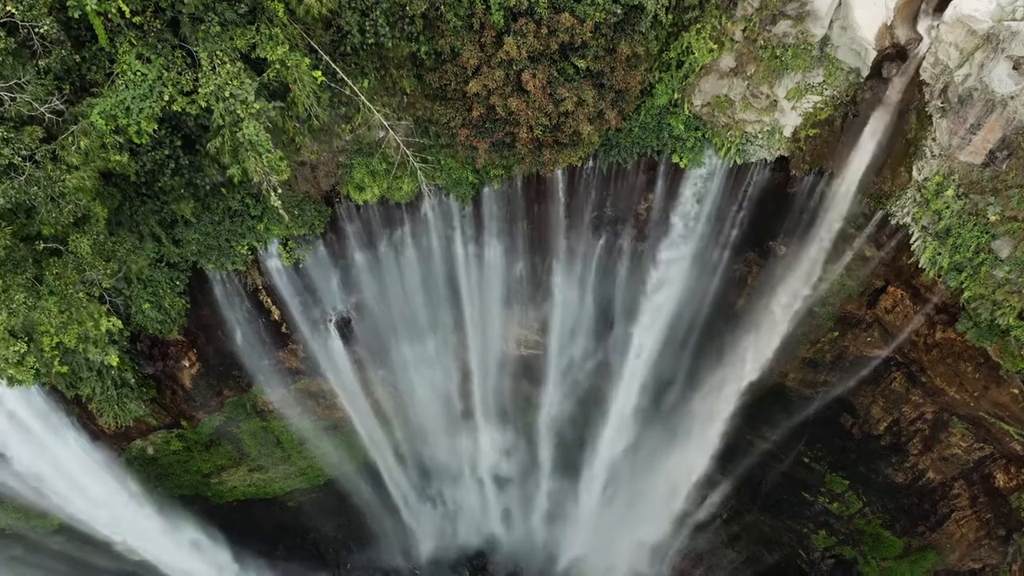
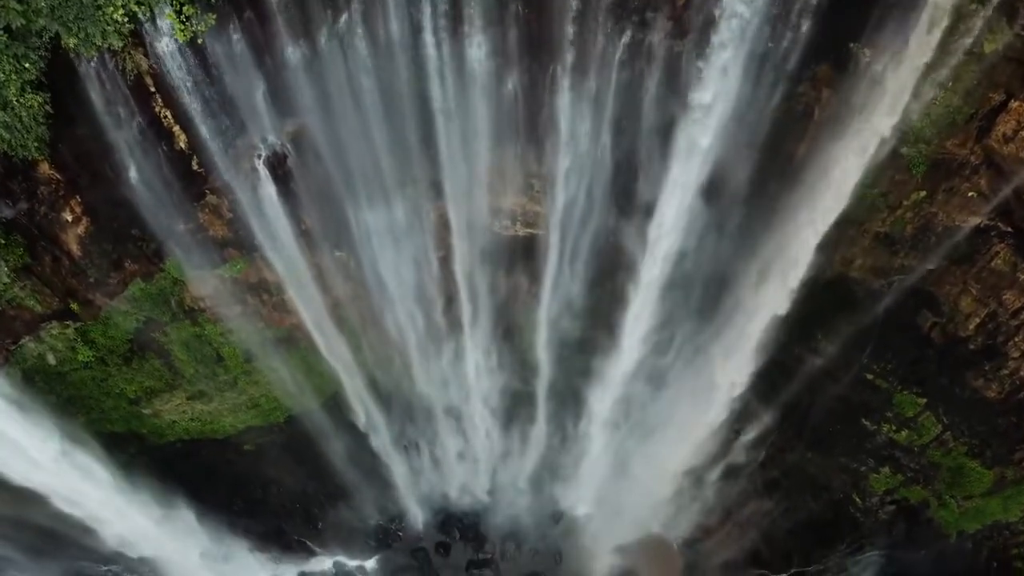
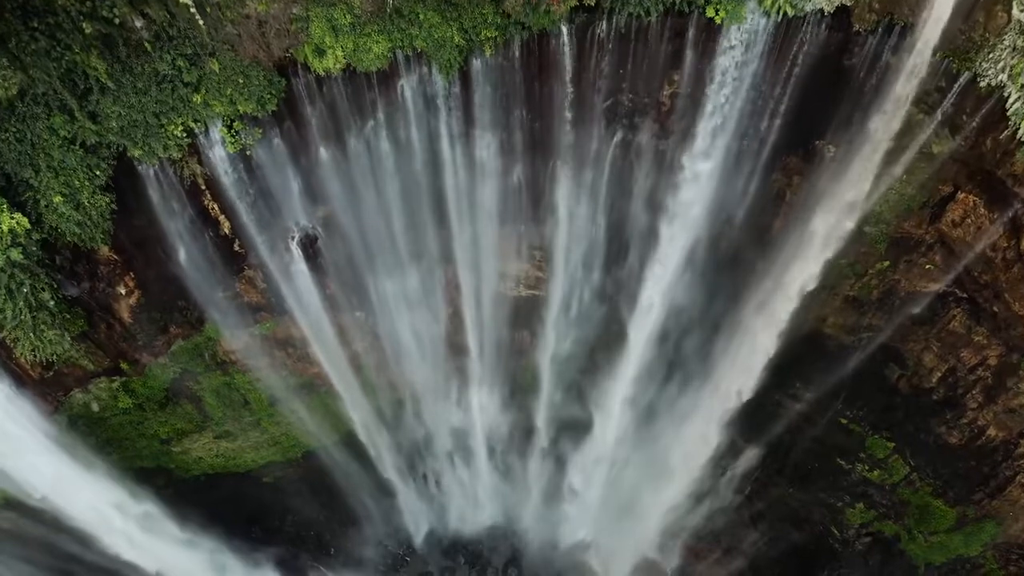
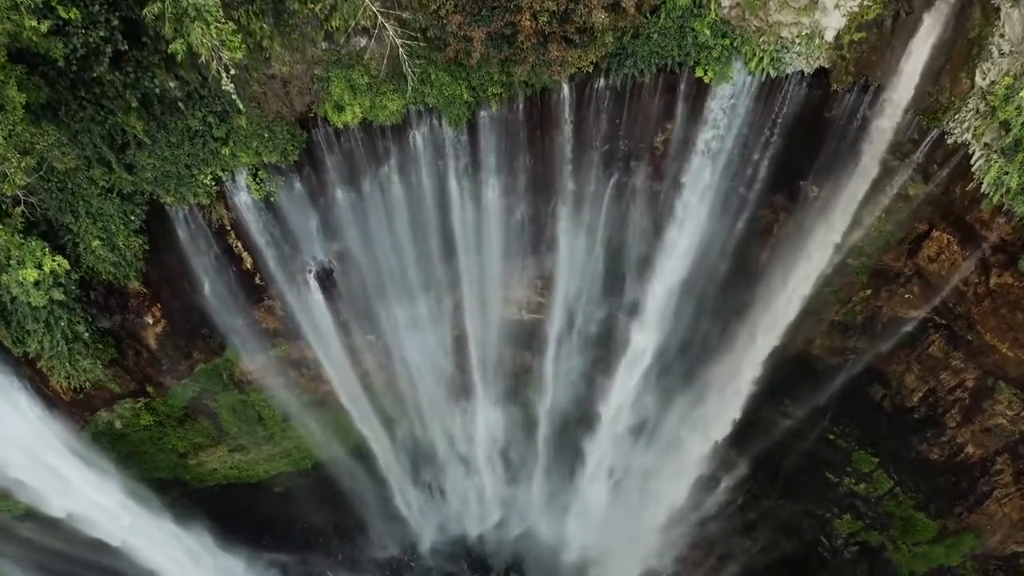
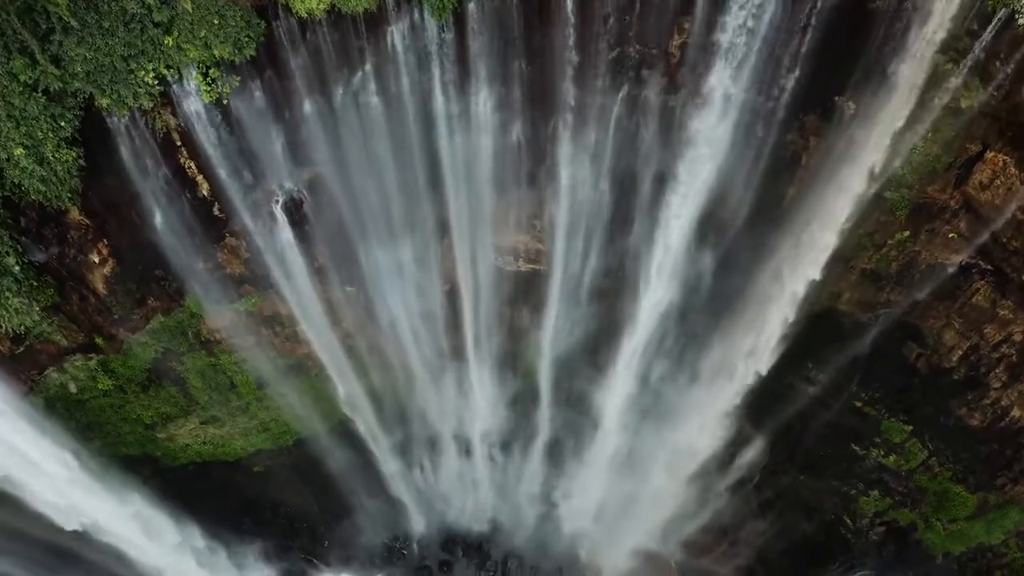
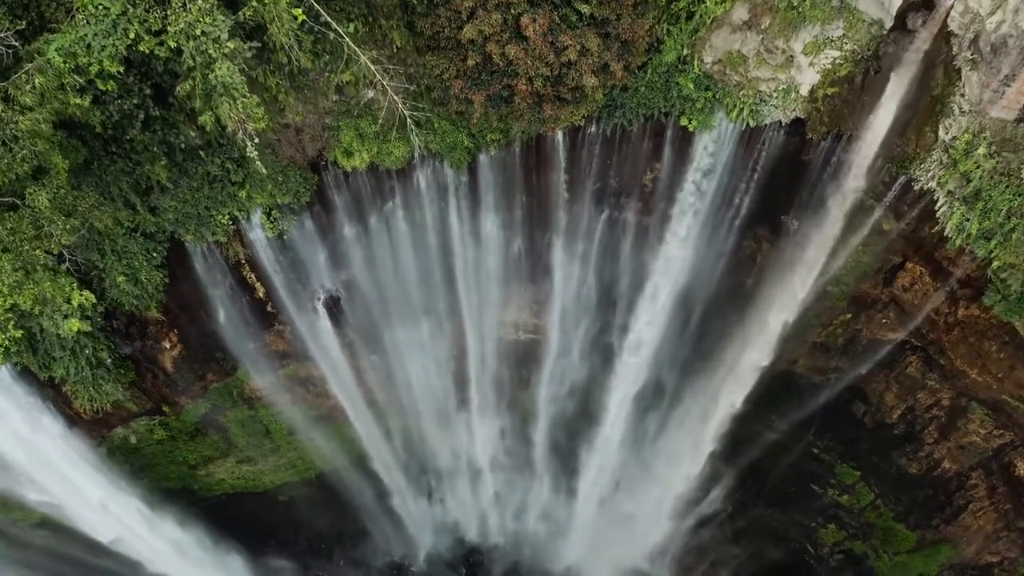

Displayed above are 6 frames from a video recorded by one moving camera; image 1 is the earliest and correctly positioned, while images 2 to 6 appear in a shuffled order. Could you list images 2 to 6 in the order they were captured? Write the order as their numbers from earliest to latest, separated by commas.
6, 4, 3, 5, 2
